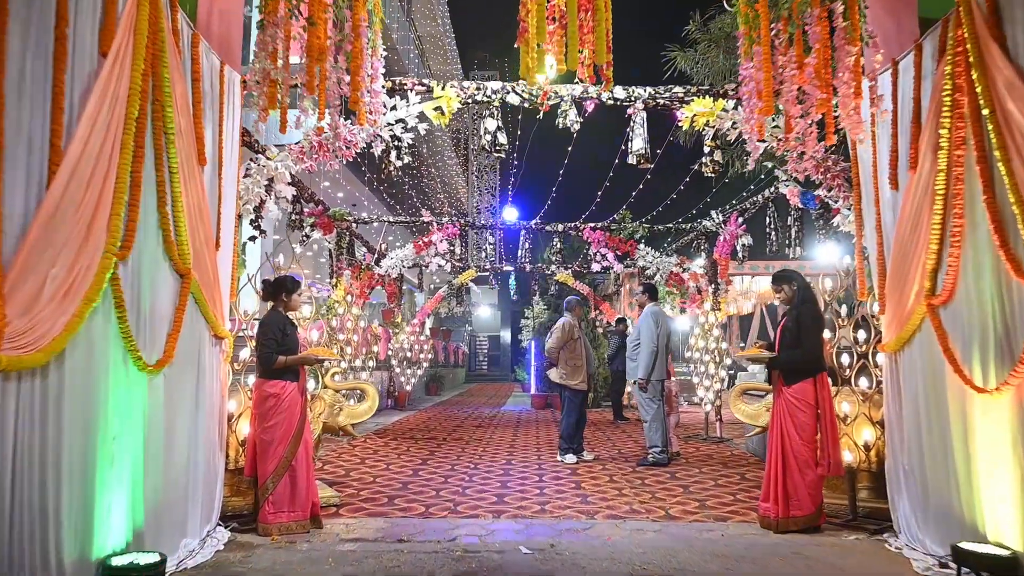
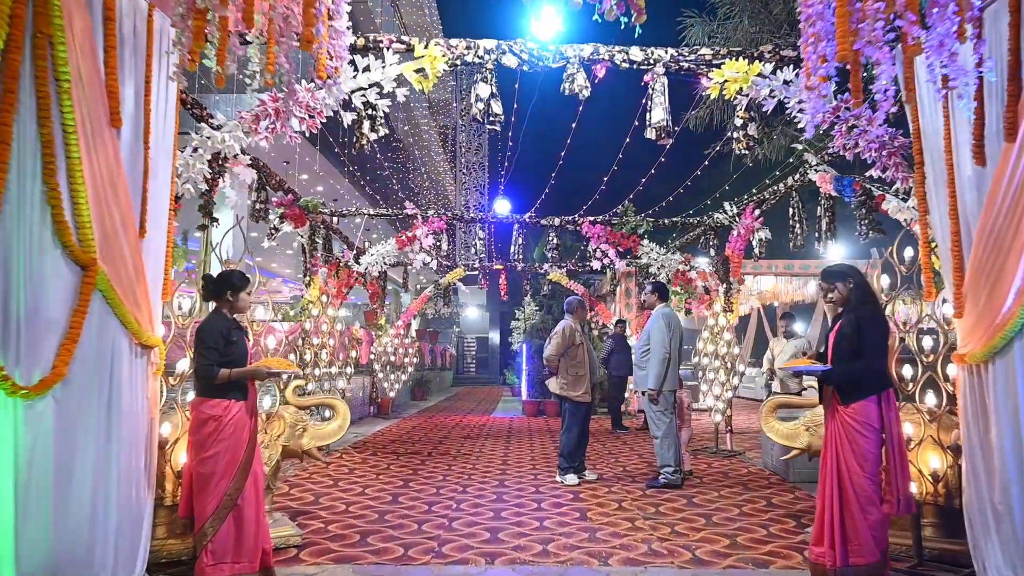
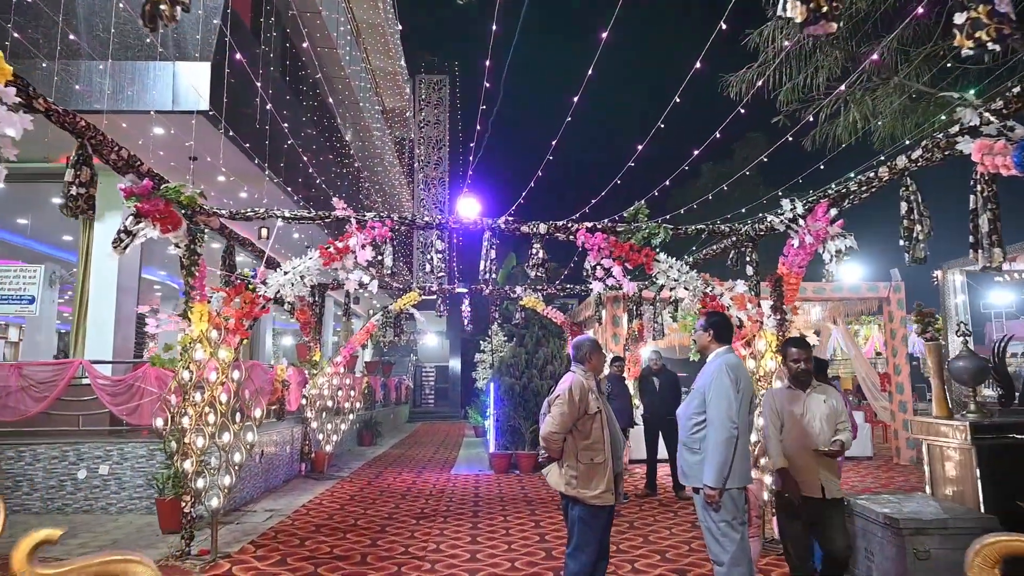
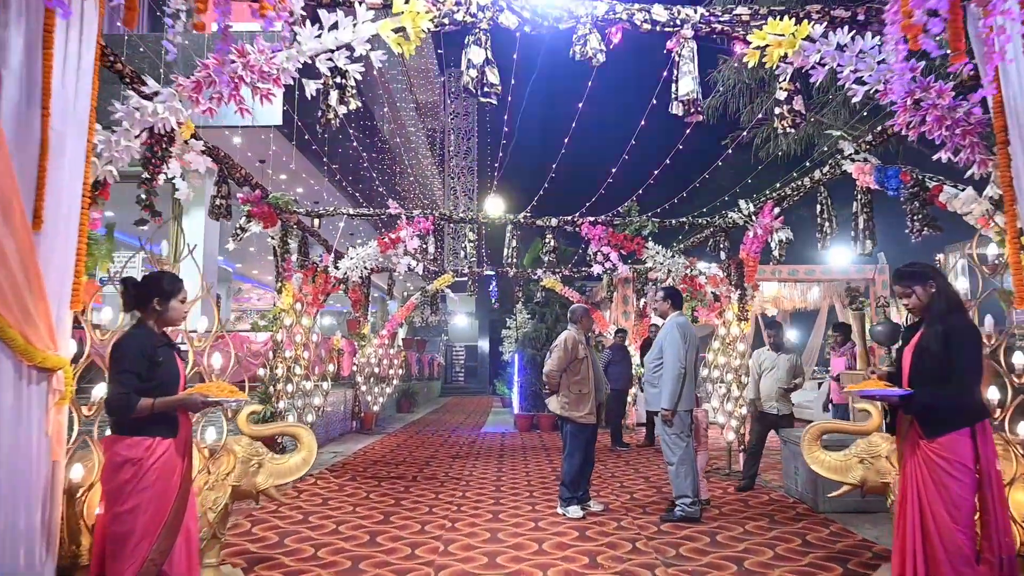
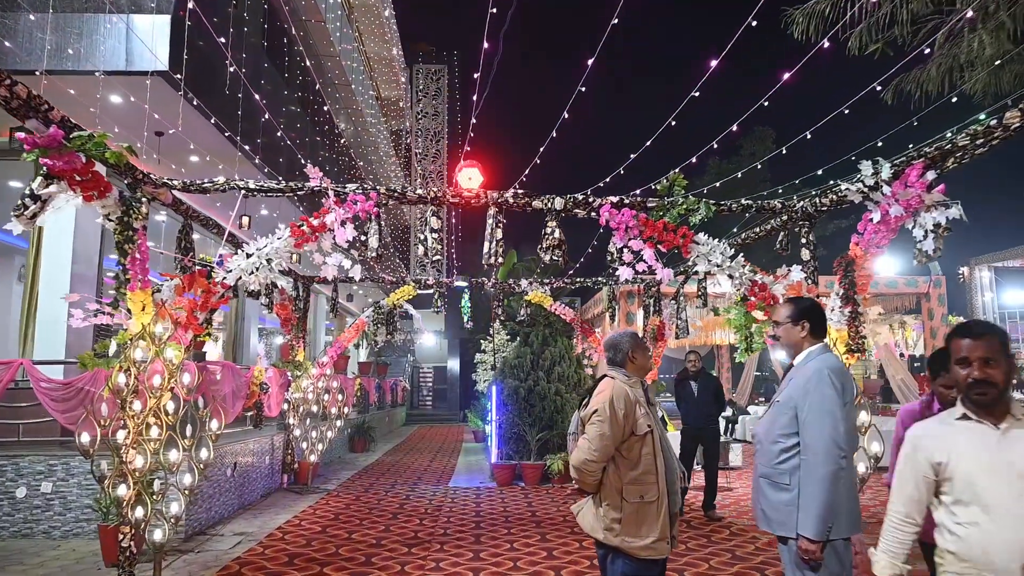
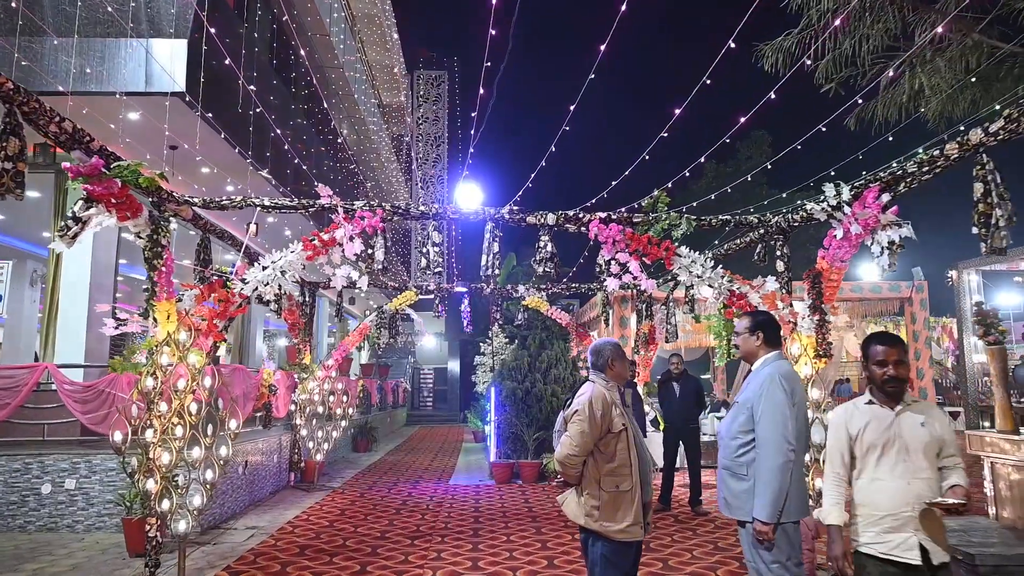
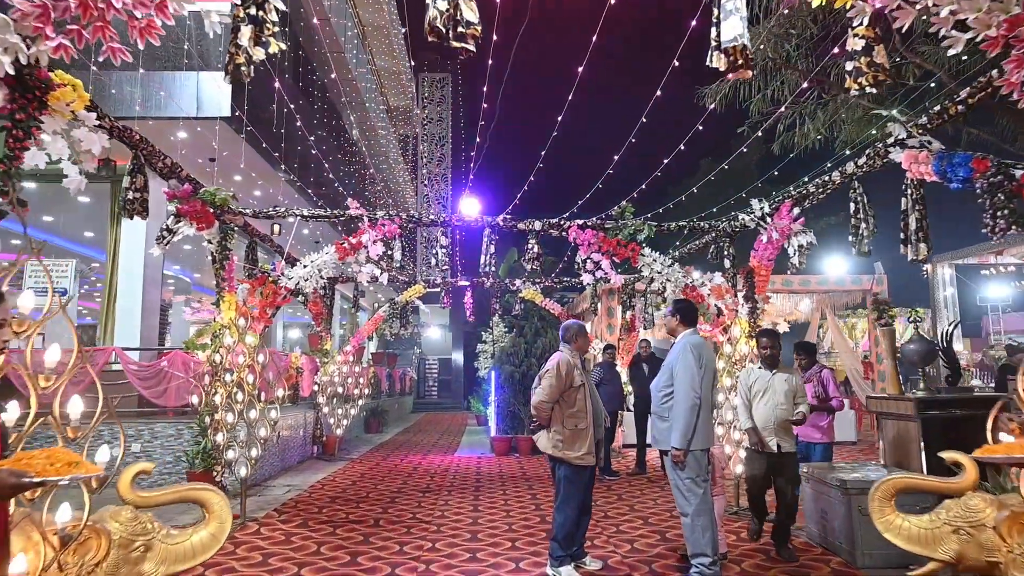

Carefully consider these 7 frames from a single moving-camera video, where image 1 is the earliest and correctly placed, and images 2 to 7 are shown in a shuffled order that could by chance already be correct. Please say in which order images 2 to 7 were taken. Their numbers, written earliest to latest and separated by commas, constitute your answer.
2, 4, 7, 3, 6, 5
